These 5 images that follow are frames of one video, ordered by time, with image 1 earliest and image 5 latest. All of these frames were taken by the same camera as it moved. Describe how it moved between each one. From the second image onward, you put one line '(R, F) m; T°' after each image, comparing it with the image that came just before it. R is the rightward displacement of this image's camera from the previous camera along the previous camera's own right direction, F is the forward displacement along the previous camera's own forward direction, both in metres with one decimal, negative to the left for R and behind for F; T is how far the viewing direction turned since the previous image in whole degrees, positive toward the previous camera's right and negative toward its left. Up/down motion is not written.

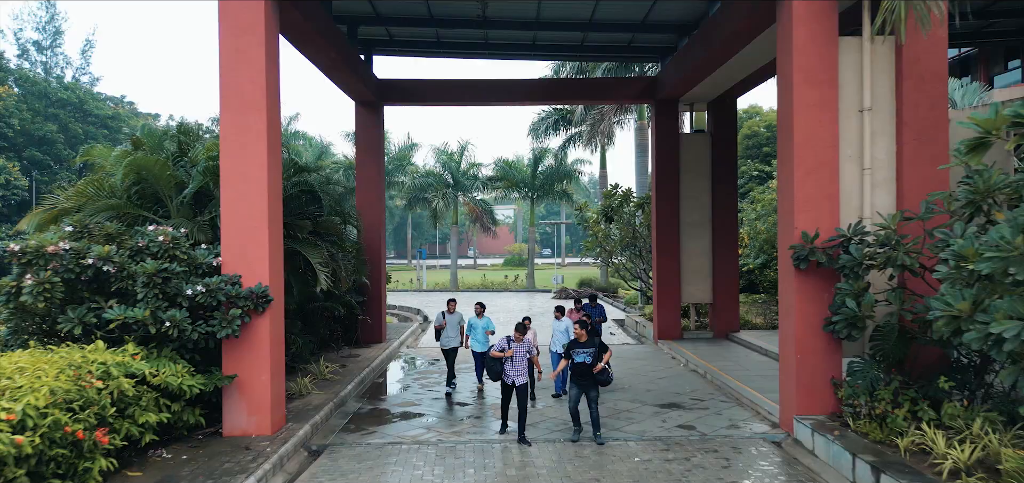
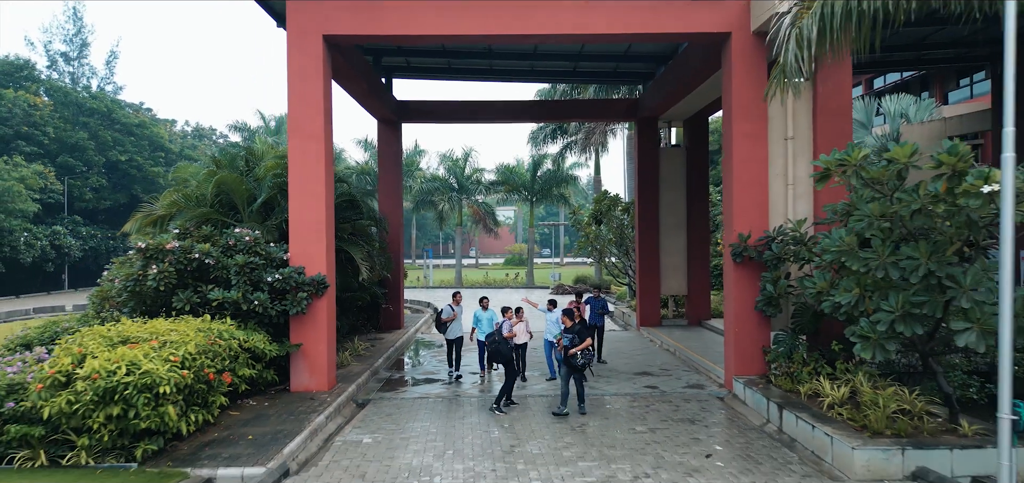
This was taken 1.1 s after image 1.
(0.0, -1.6) m; 0°
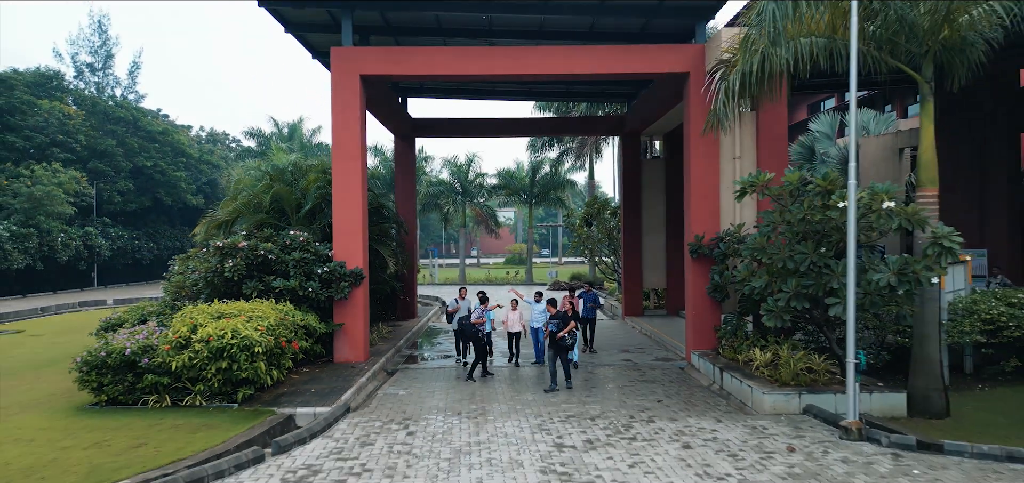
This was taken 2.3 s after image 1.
(0.0, -1.7) m; 0°
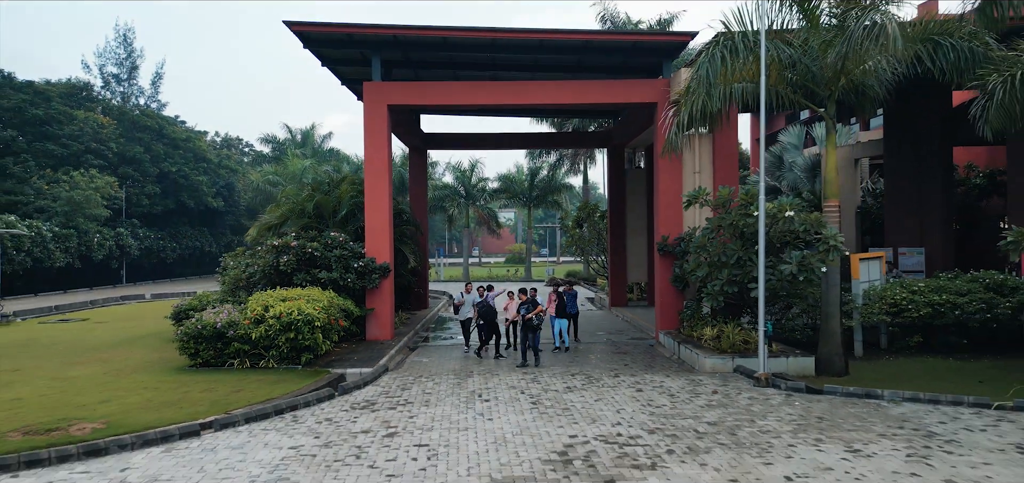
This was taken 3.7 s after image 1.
(0.0, -2.0) m; 0°
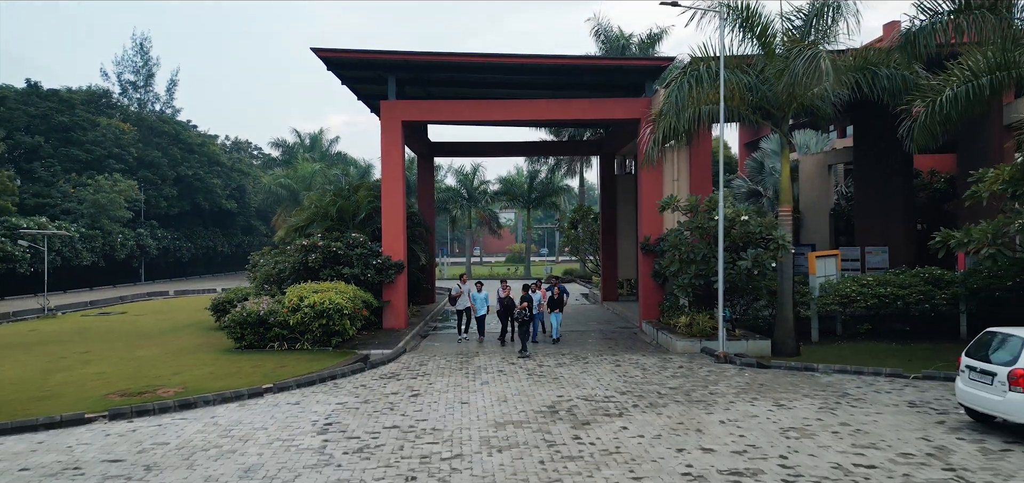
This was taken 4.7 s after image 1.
(0.0, -1.5) m; 0°
